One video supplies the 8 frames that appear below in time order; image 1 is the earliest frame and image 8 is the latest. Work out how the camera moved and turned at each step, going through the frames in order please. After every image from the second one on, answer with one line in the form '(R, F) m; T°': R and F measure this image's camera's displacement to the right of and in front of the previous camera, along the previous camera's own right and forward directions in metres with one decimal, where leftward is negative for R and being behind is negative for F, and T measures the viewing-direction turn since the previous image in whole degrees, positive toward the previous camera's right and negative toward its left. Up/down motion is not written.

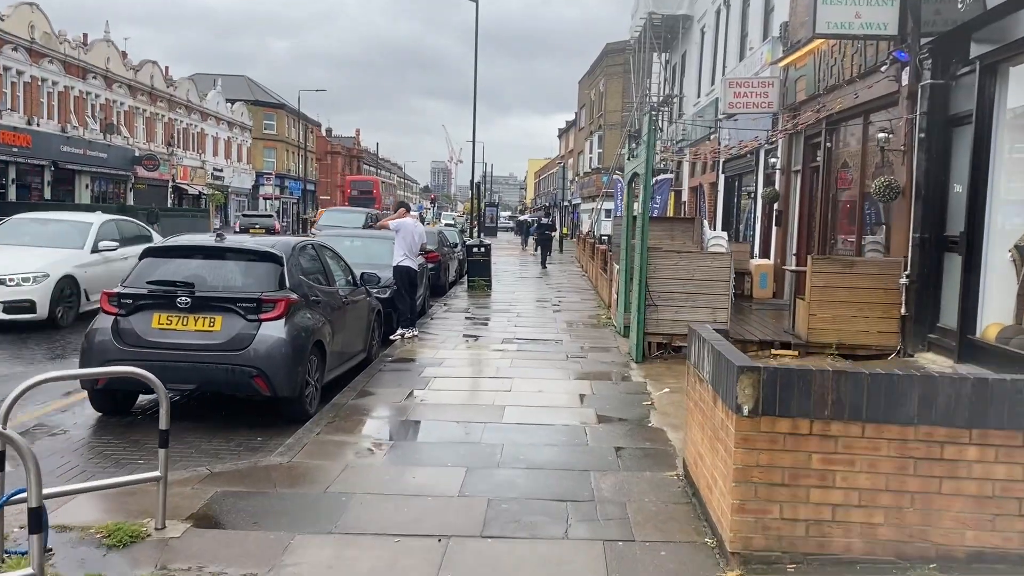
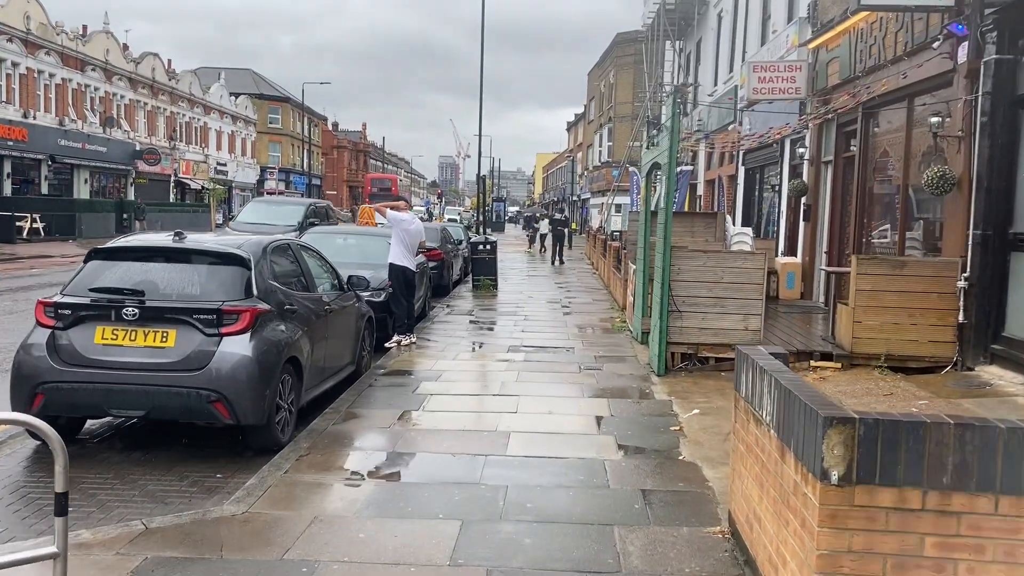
(0.0, +1.0) m; -1°
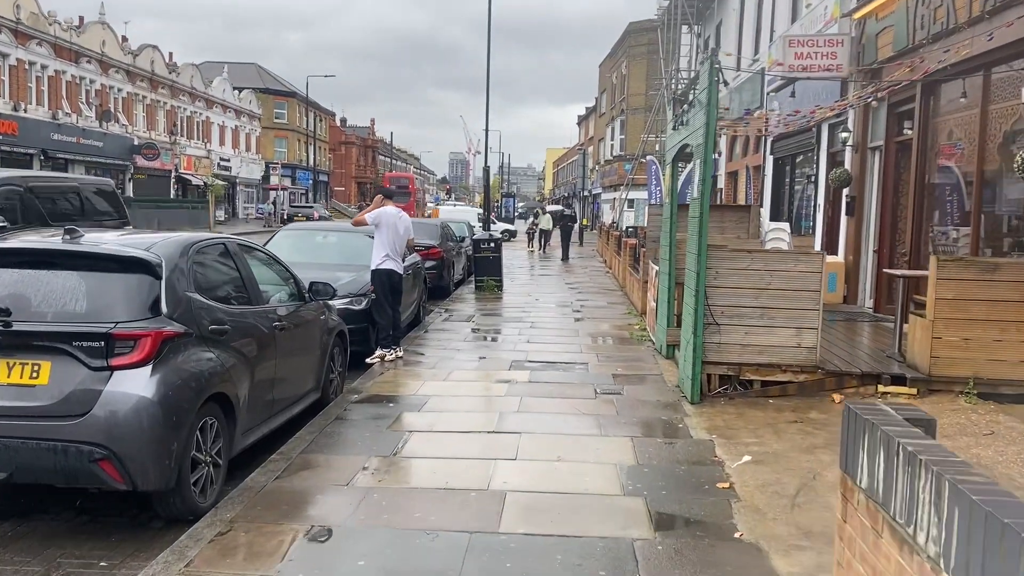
(+0.1, +1.4) m; -1°
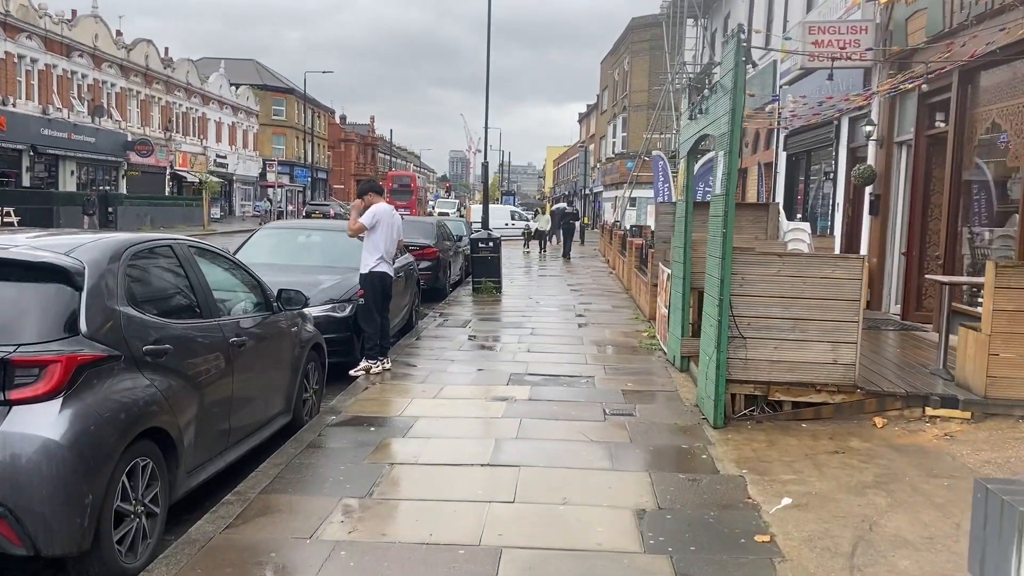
(0.0, +0.8) m; 0°
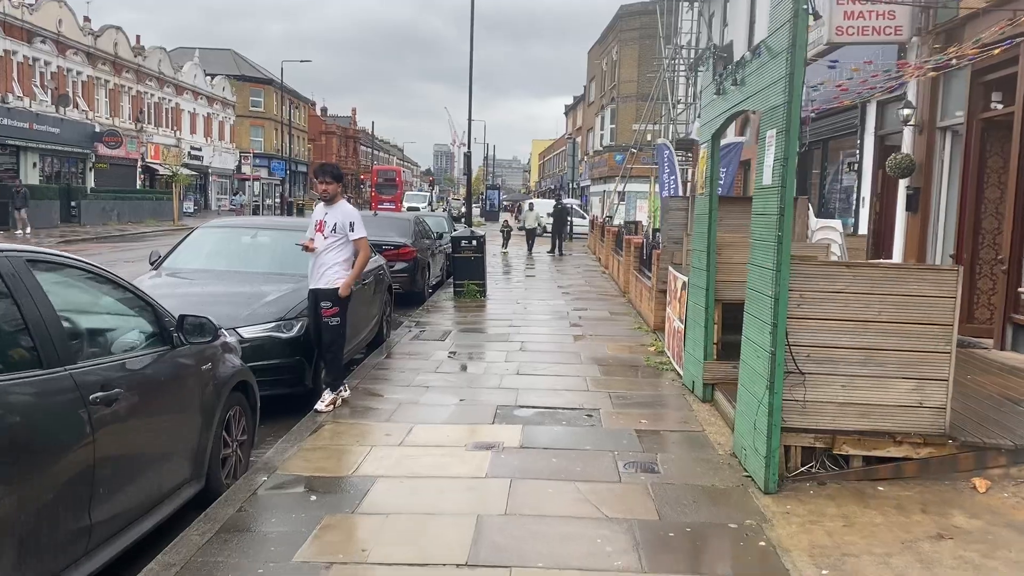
(0.0, +1.4) m; +1°
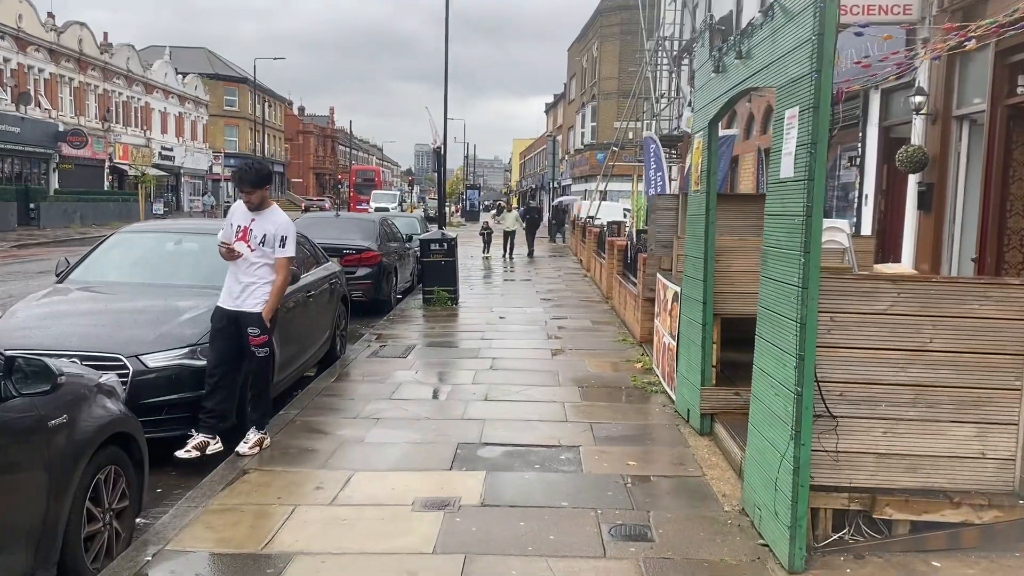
(+0.1, +1.0) m; +1°
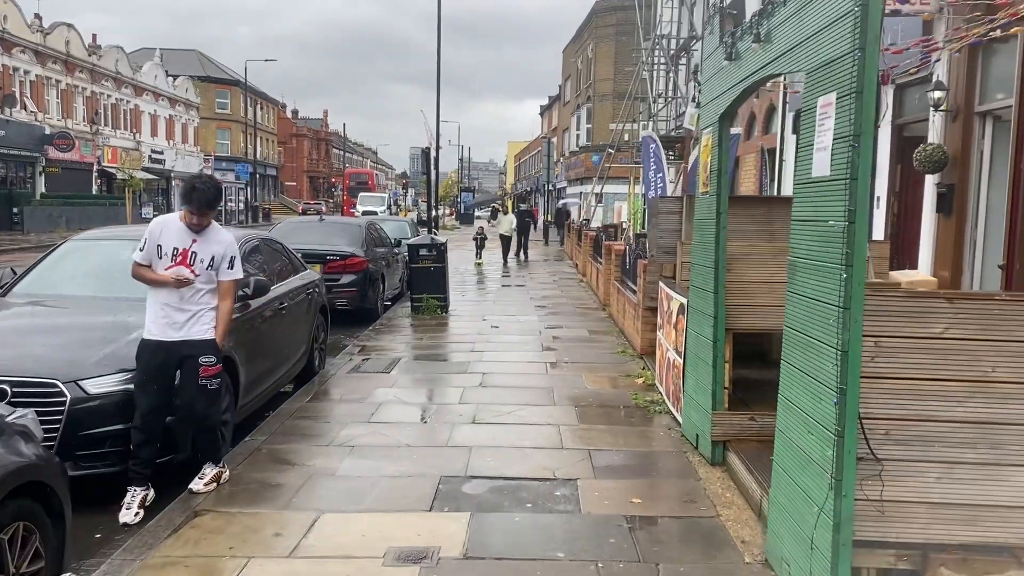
(0.0, +0.6) m; 0°
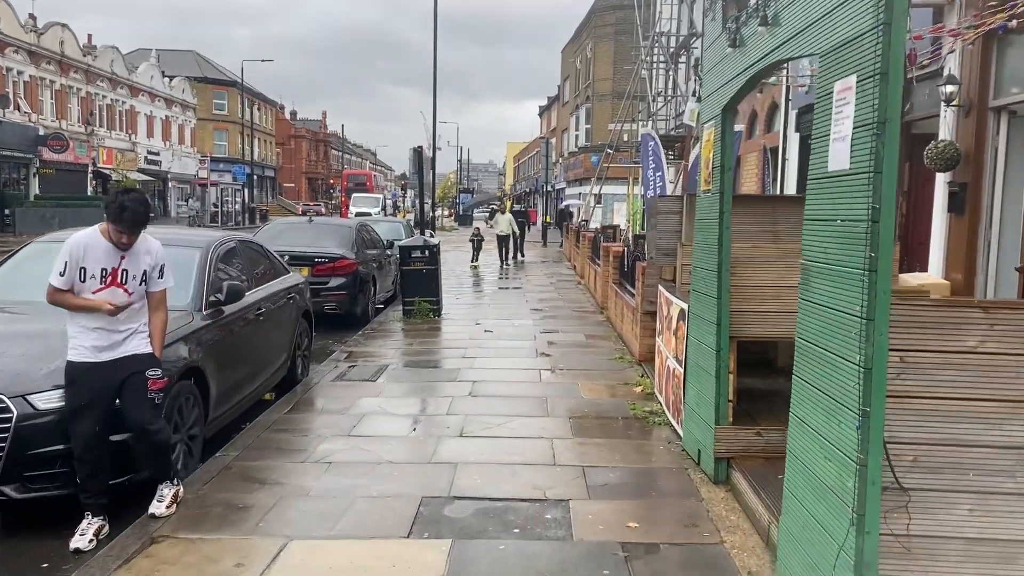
(+0.1, +0.3) m; 0°
